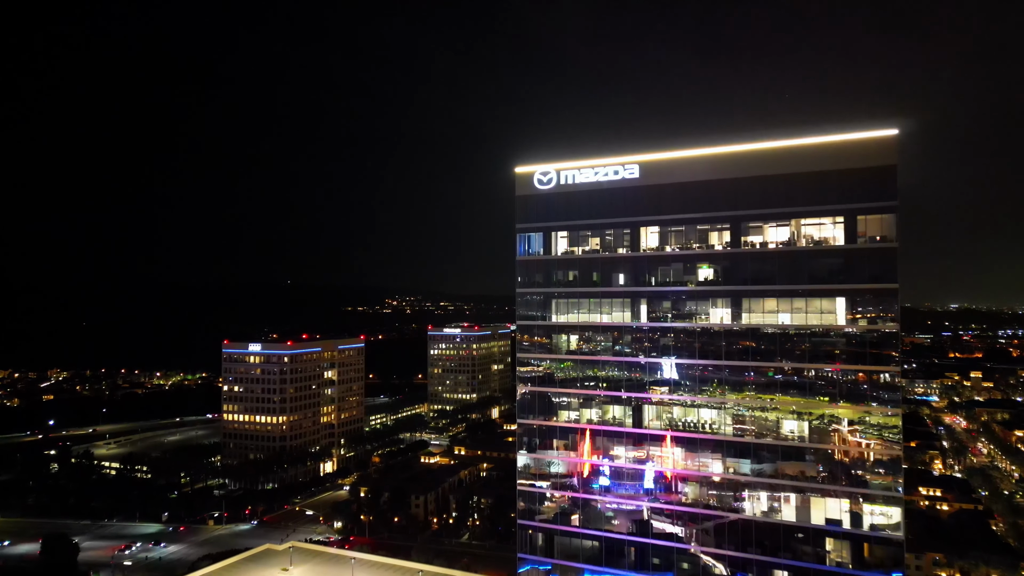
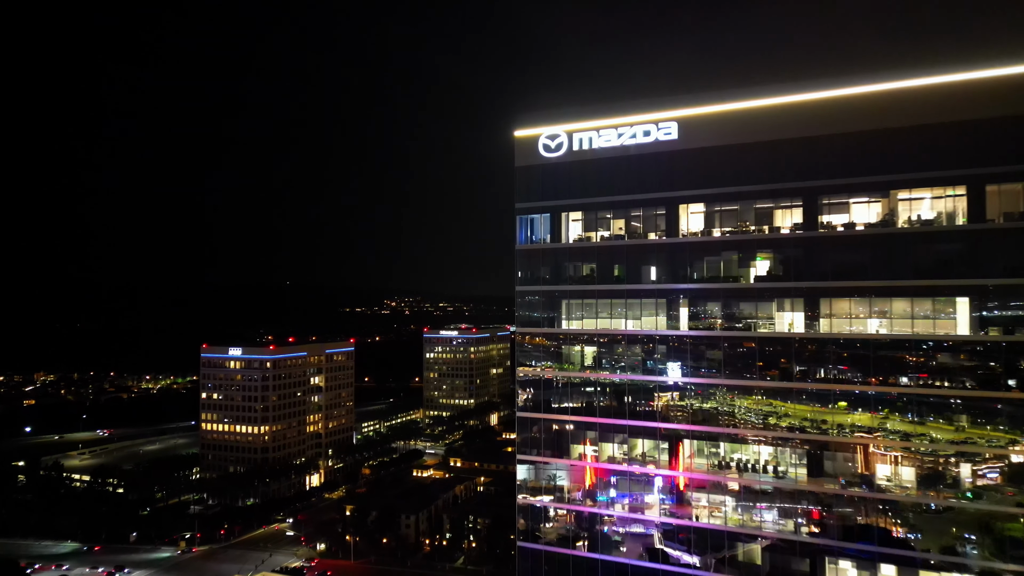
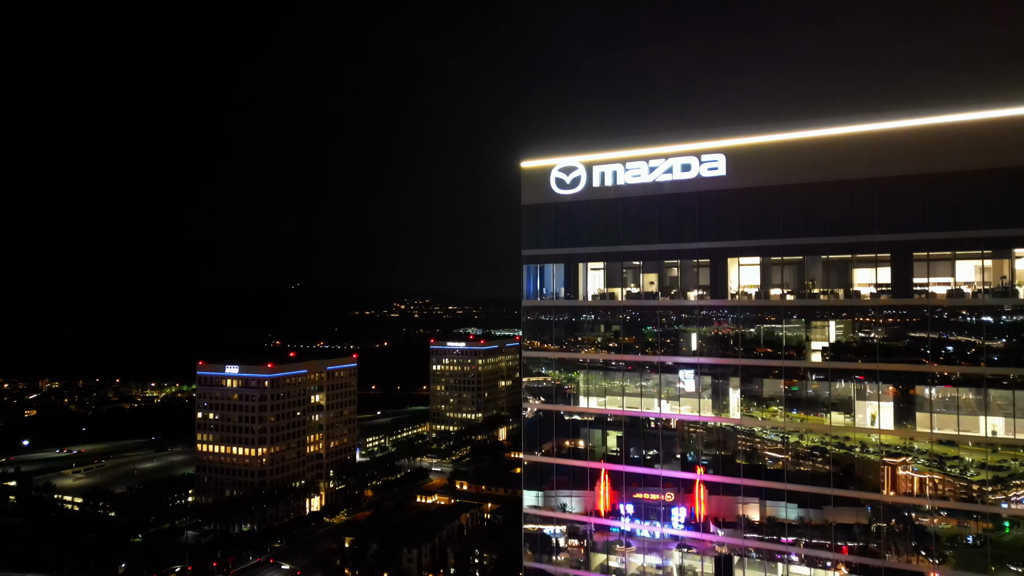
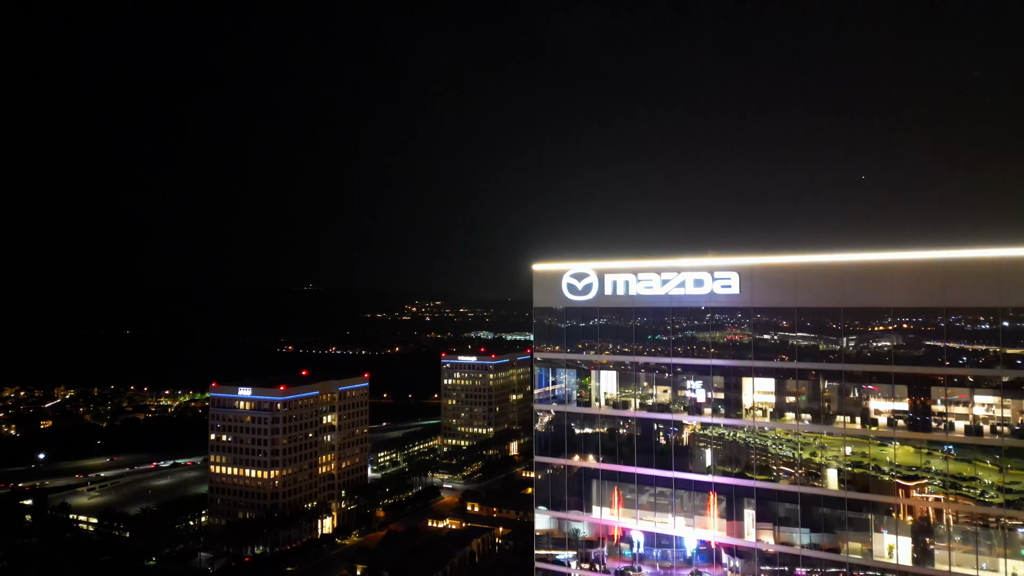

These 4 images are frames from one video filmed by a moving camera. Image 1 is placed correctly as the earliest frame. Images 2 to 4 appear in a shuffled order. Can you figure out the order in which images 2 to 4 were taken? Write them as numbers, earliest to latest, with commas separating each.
2, 3, 4
